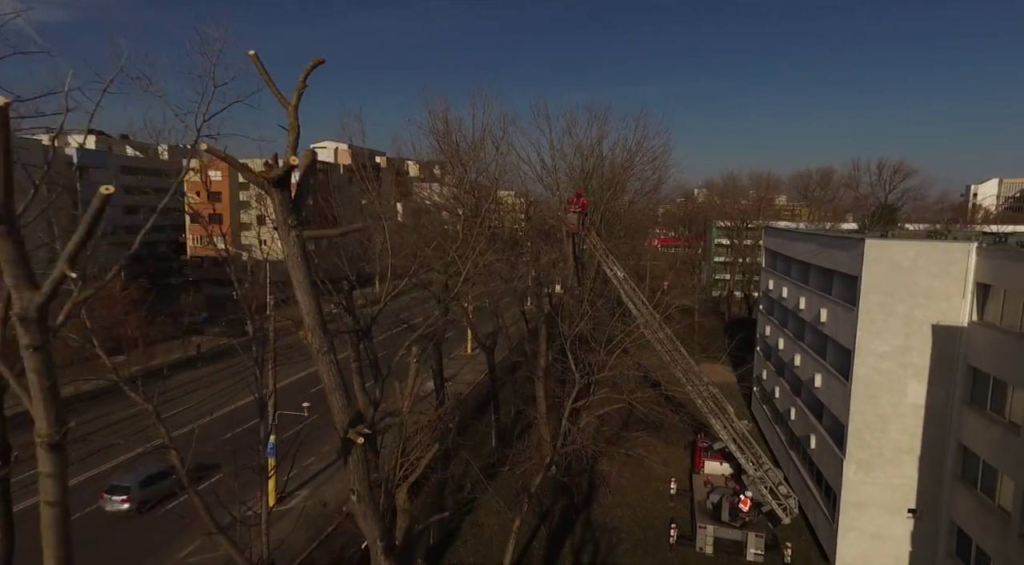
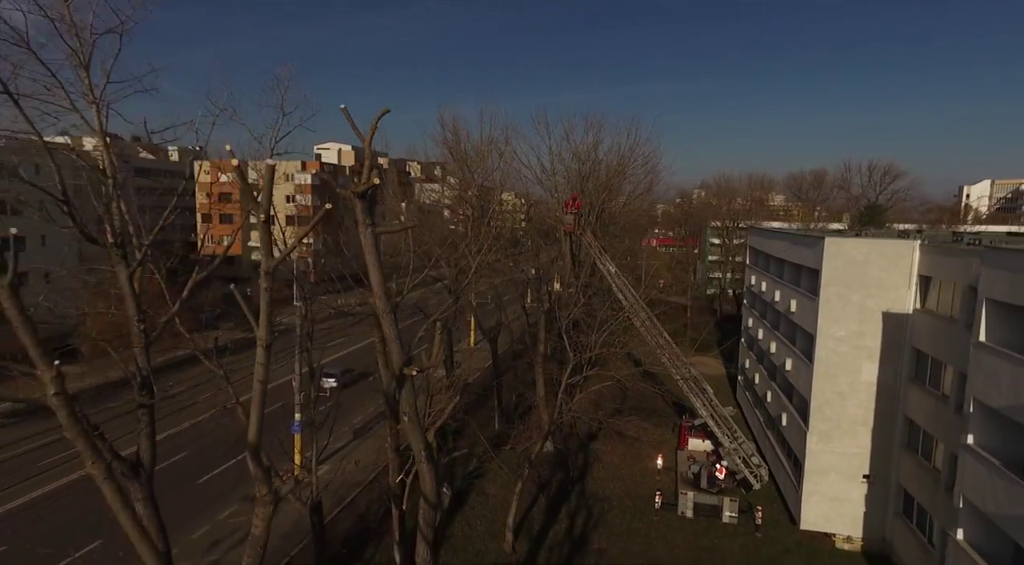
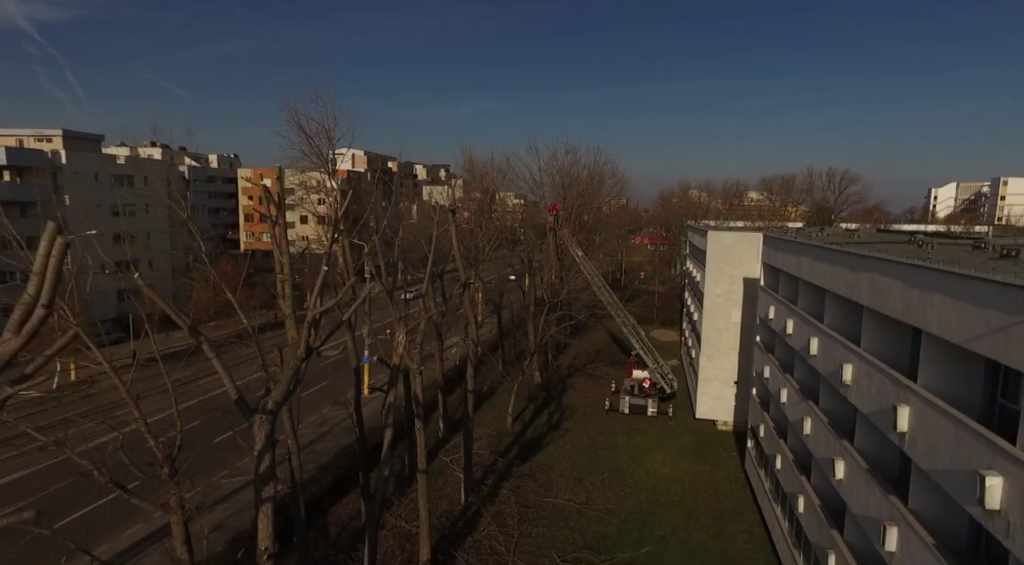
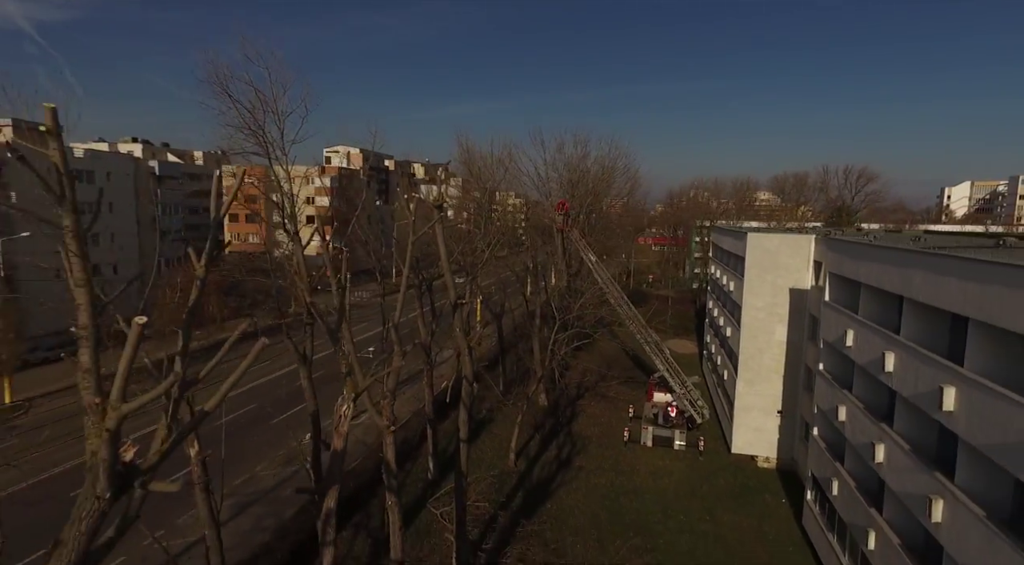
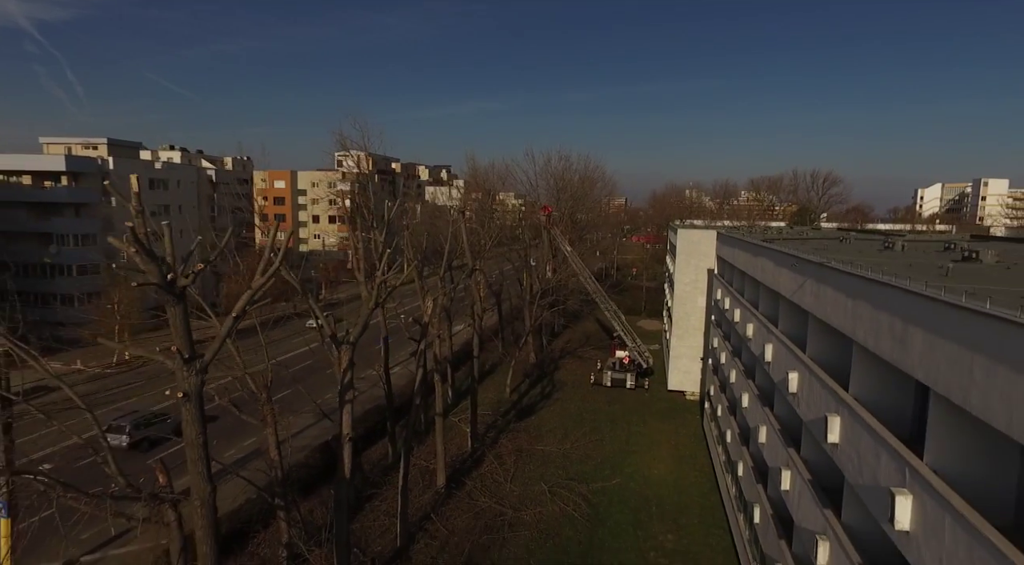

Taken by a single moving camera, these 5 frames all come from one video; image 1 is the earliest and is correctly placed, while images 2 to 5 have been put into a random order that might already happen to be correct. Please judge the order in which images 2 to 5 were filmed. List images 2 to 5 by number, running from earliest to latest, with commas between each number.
2, 4, 3, 5
